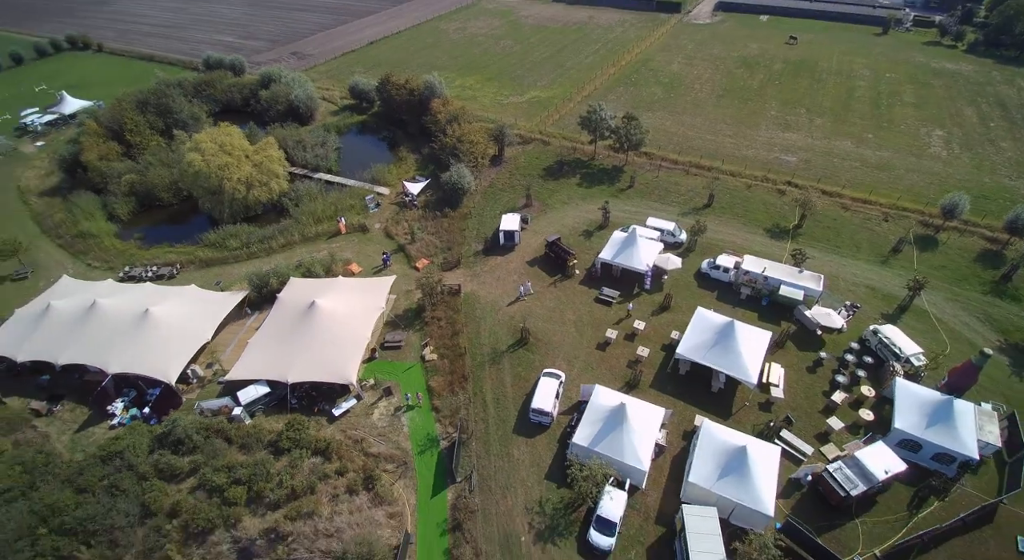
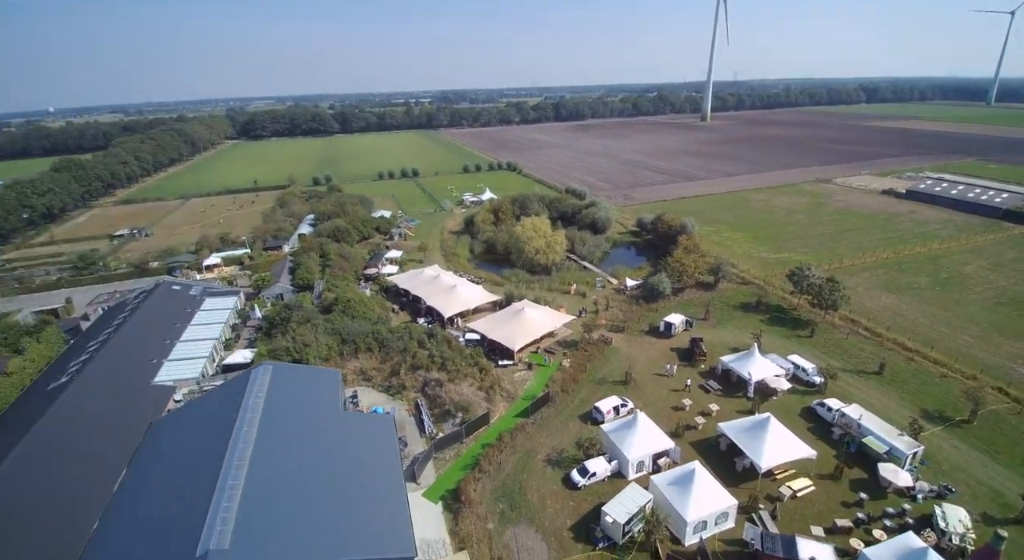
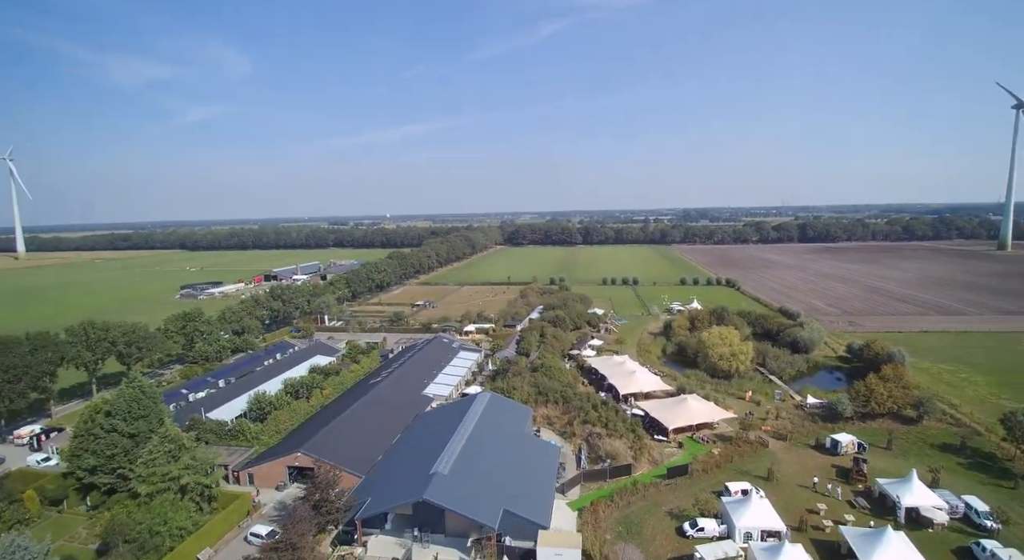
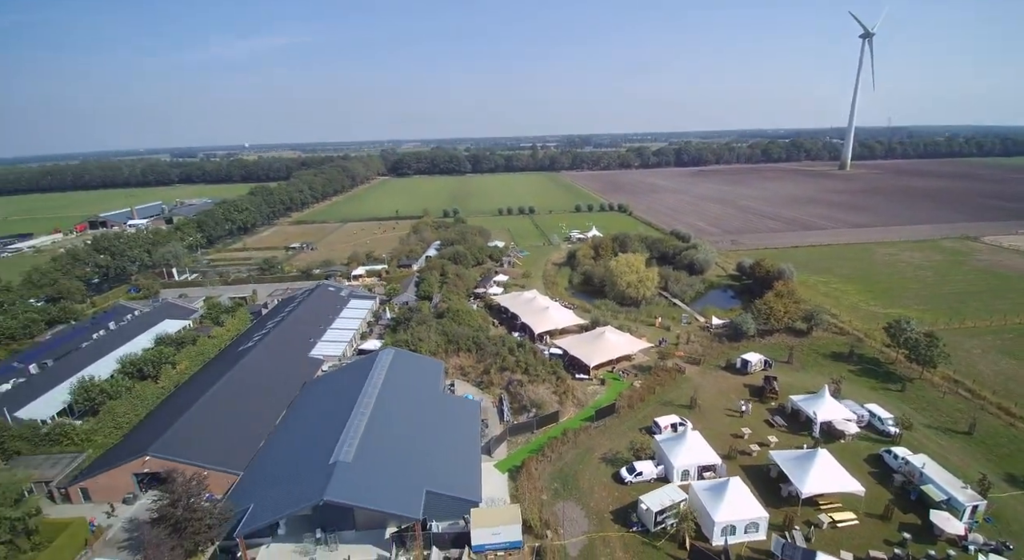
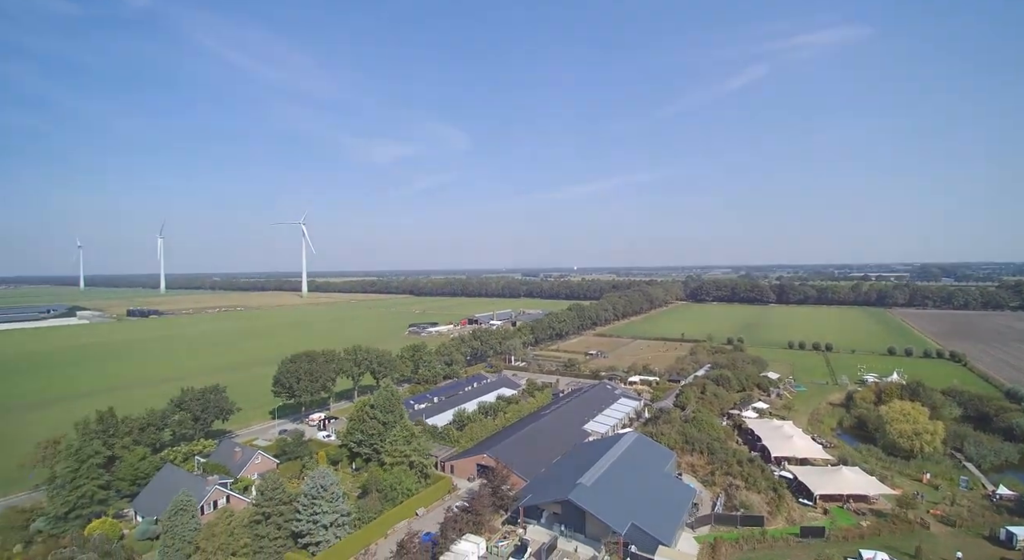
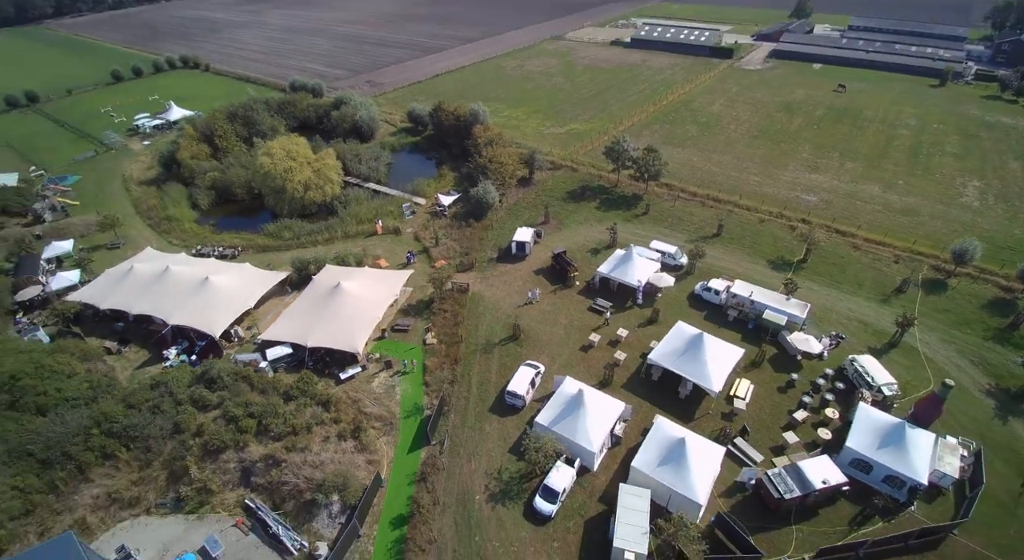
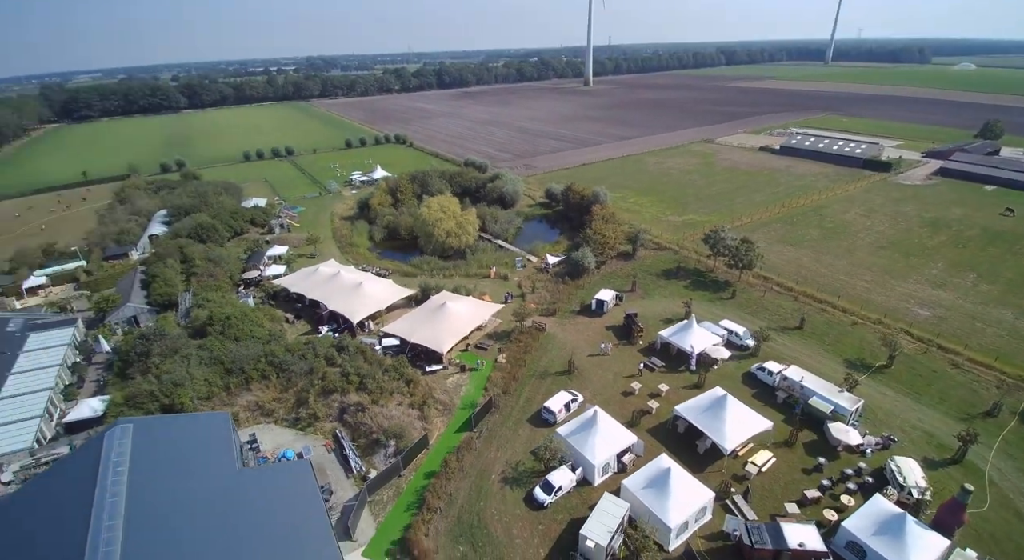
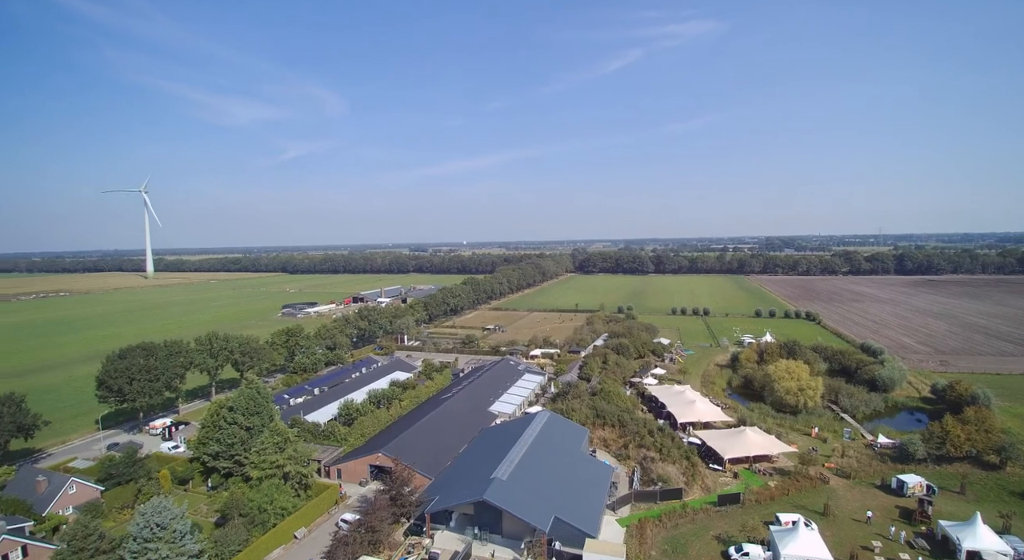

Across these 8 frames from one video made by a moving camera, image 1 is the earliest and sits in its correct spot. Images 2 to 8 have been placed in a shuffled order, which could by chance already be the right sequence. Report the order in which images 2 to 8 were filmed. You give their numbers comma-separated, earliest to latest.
6, 7, 2, 4, 3, 8, 5
